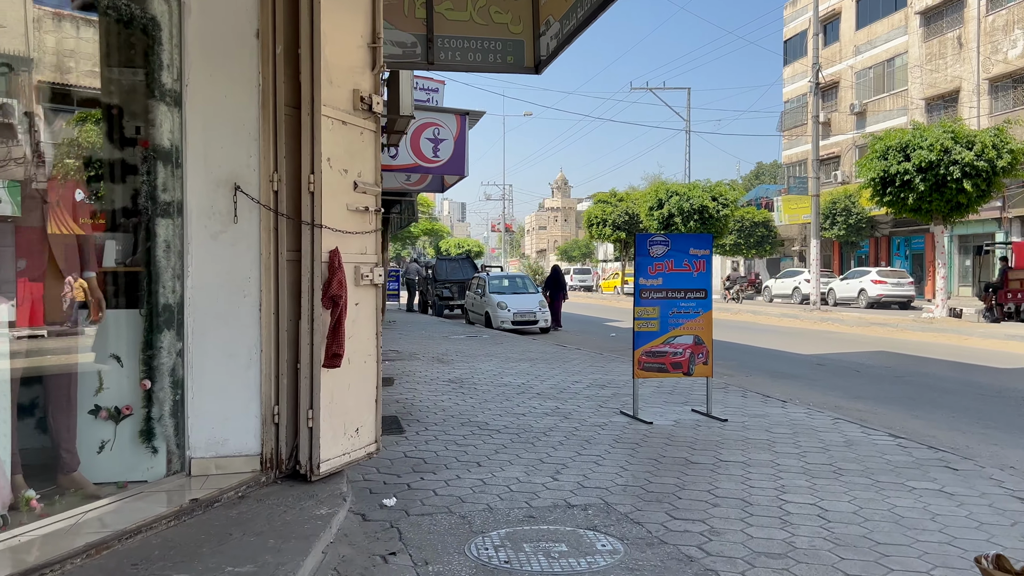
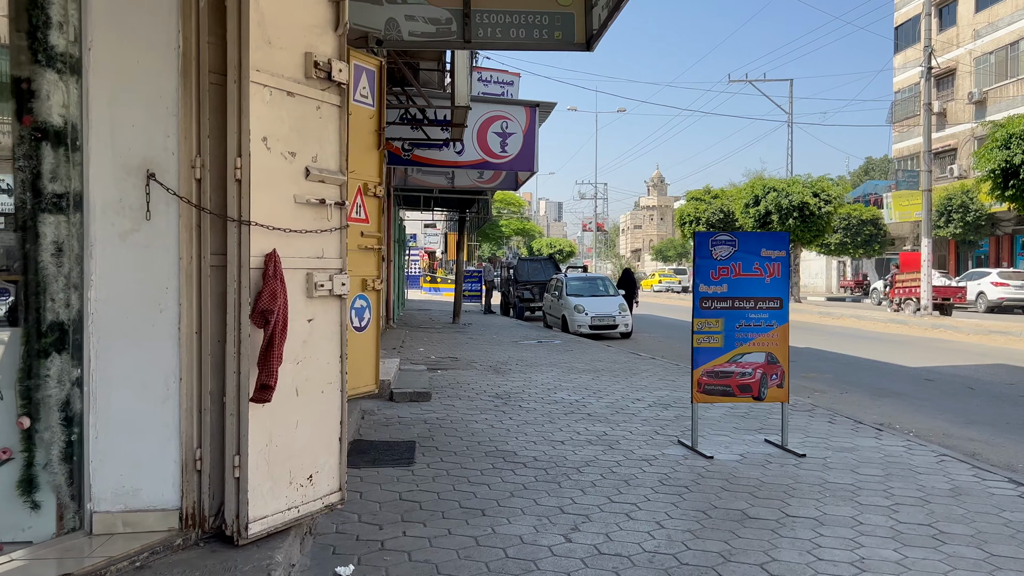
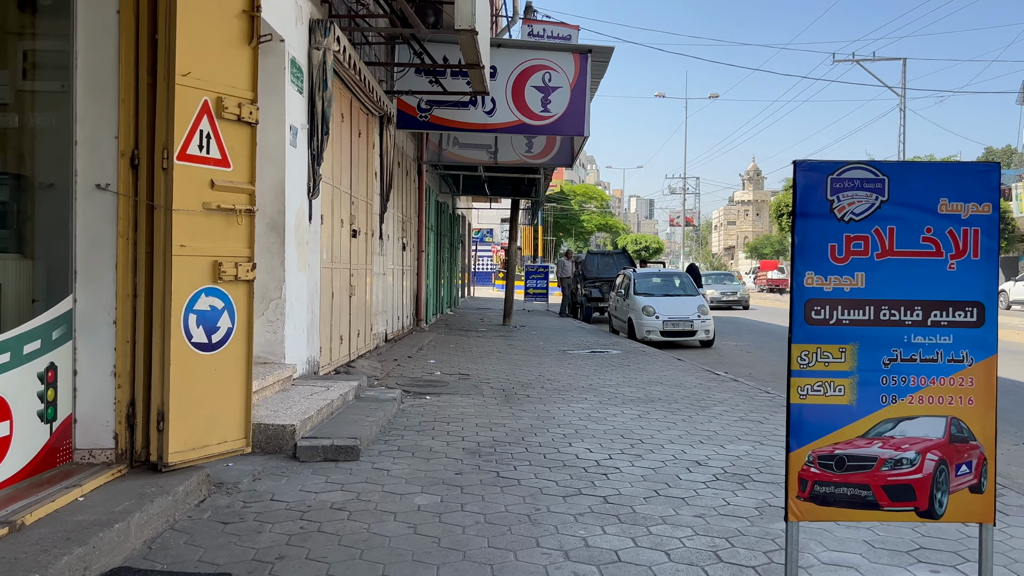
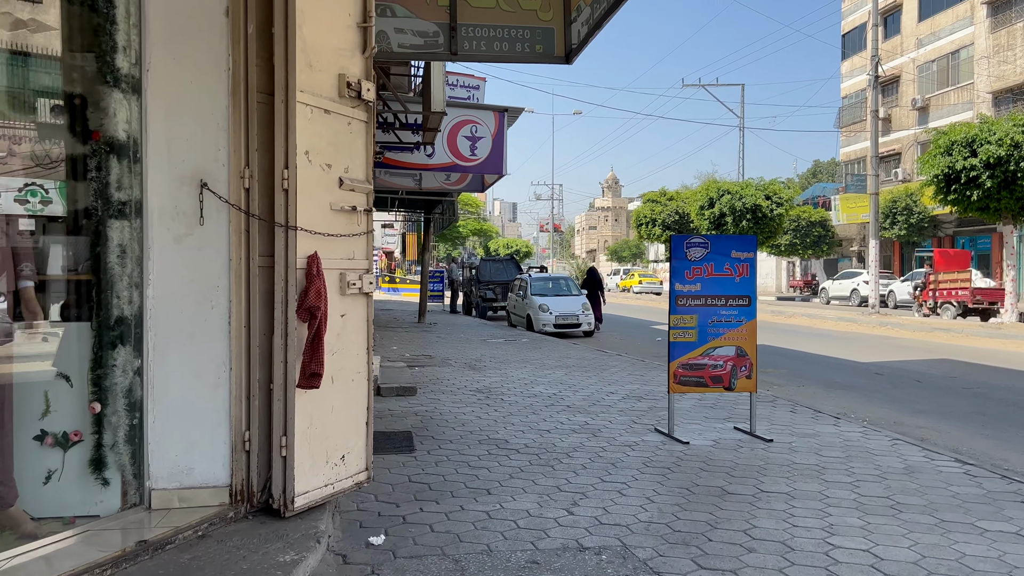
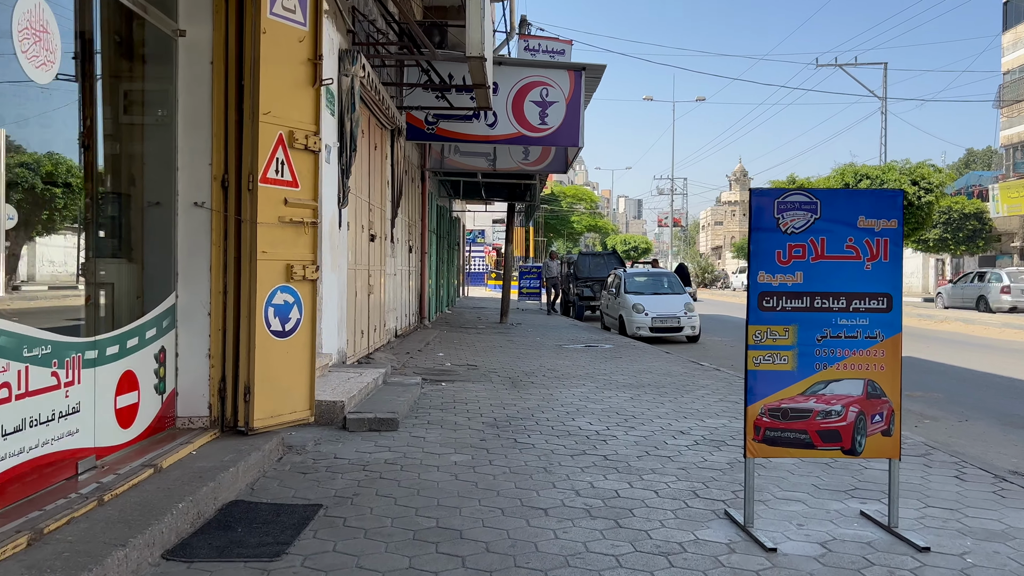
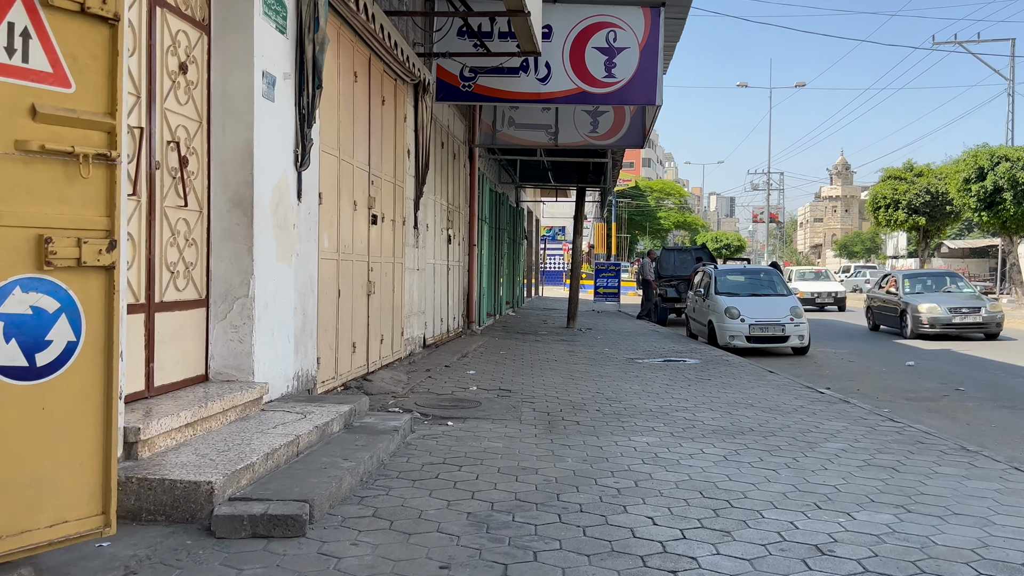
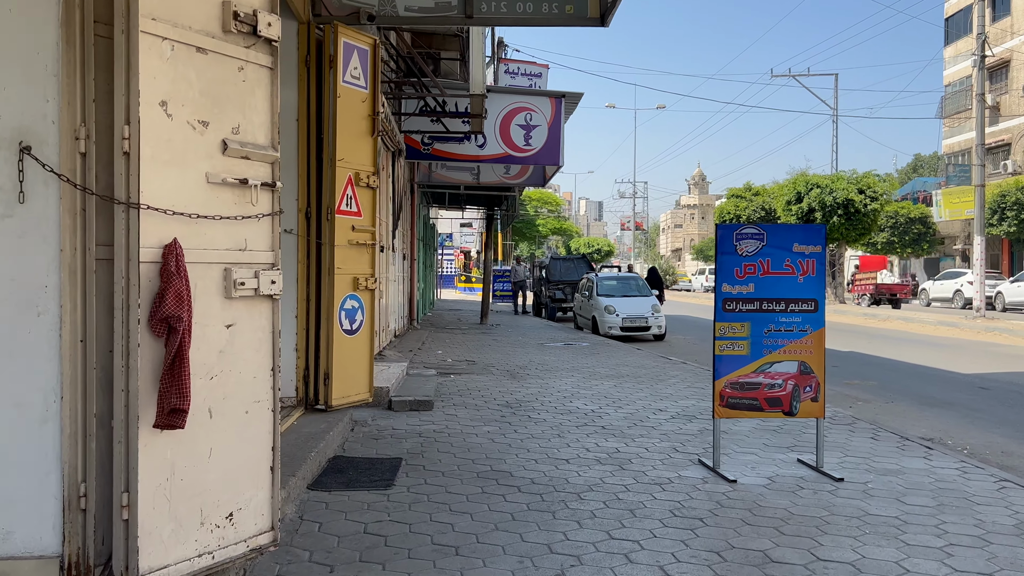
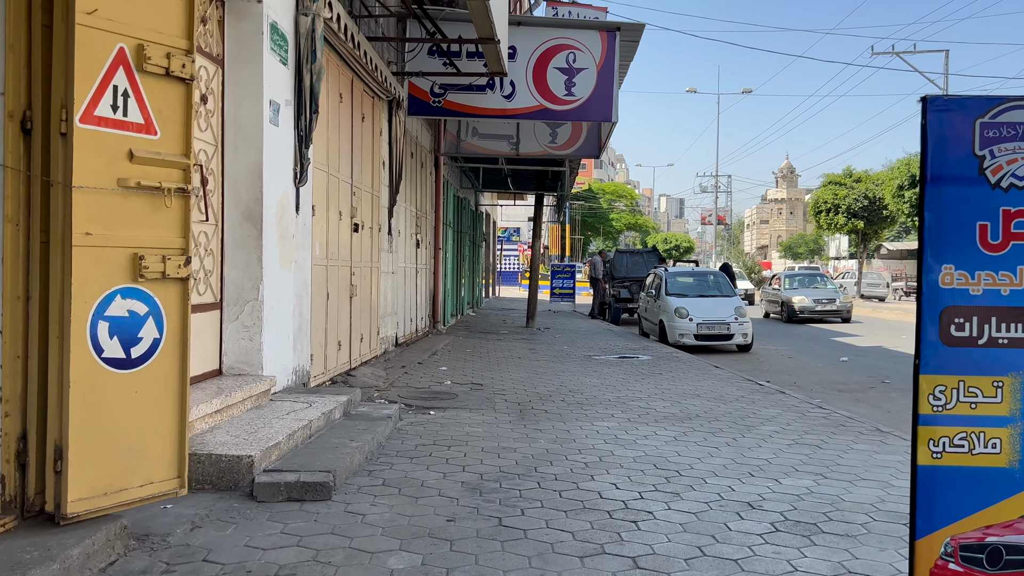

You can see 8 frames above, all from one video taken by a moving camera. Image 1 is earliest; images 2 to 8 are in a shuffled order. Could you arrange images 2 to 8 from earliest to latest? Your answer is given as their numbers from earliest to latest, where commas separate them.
4, 2, 7, 5, 3, 8, 6
